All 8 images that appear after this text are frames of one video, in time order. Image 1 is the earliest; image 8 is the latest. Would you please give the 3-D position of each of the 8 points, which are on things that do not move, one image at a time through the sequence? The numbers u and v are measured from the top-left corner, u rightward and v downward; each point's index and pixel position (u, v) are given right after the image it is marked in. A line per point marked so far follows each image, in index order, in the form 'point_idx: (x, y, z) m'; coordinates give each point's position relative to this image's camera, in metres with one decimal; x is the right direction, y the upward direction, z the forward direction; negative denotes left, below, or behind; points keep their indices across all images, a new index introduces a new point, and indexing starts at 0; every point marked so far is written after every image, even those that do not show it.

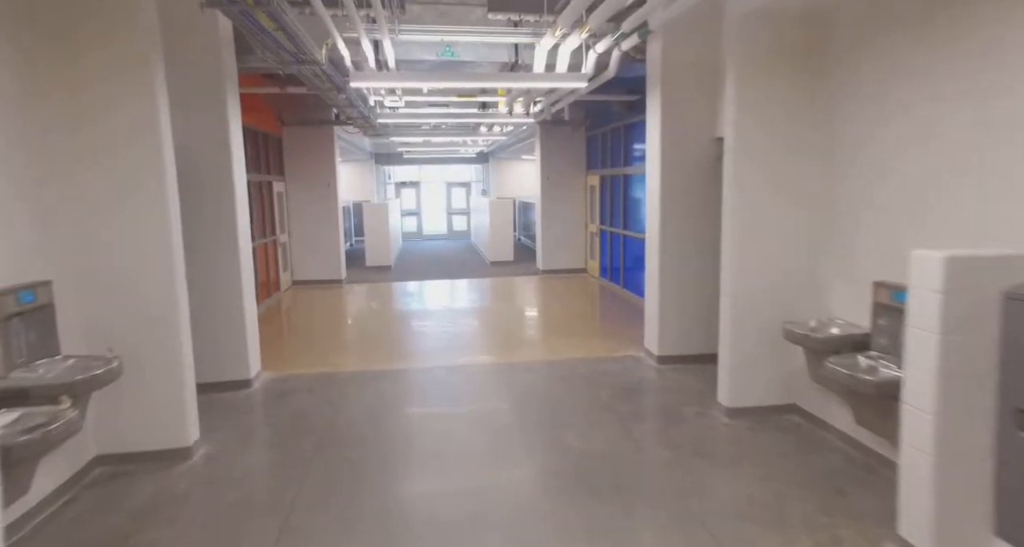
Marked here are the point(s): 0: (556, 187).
0: (+0.8, +1.5, +9.6) m
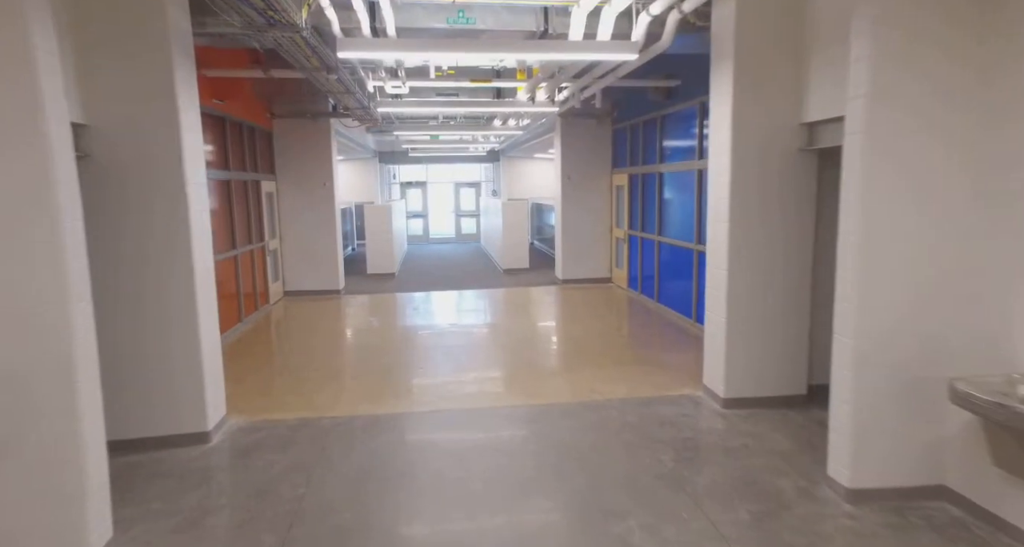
0: (+1.0, +1.3, +8.7) m
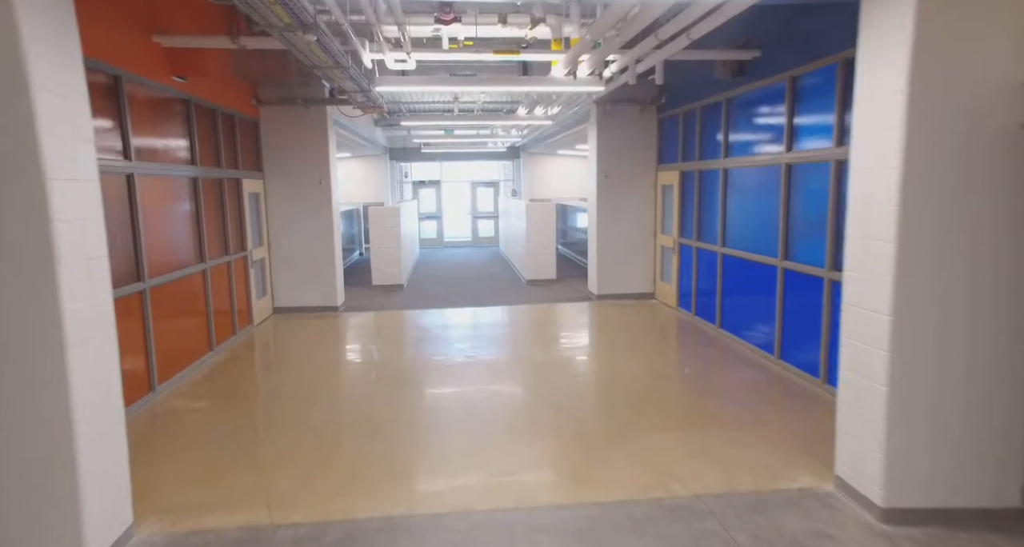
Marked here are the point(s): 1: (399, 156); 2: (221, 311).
0: (+1.4, +1.2, +7.5) m
1: (-2.9, +2.9, +14.1) m
2: (-3.0, -0.4, +5.8) m
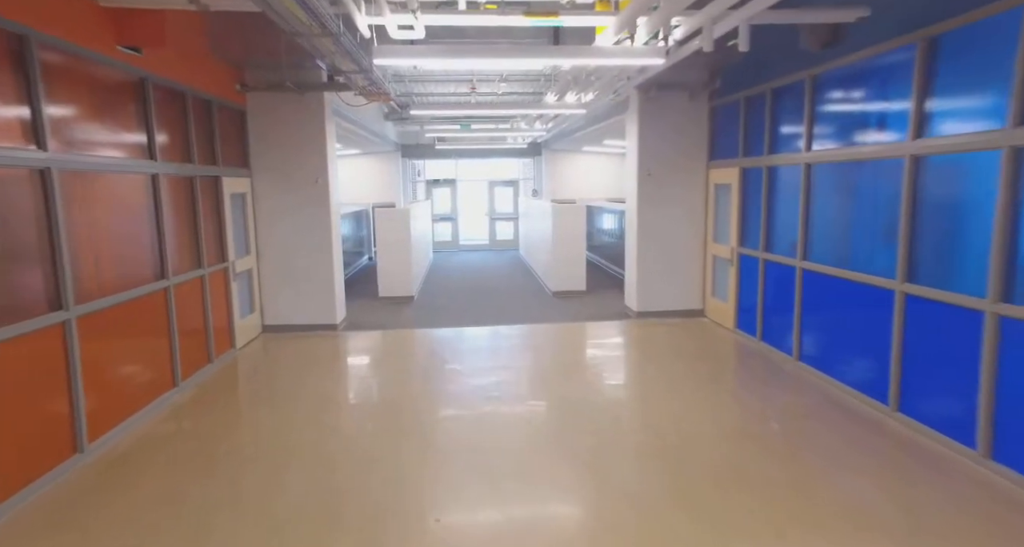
0: (+1.7, +1.0, +6.4) m
1: (-2.4, +2.8, +13.1) m
2: (-2.8, -0.5, +4.9) m
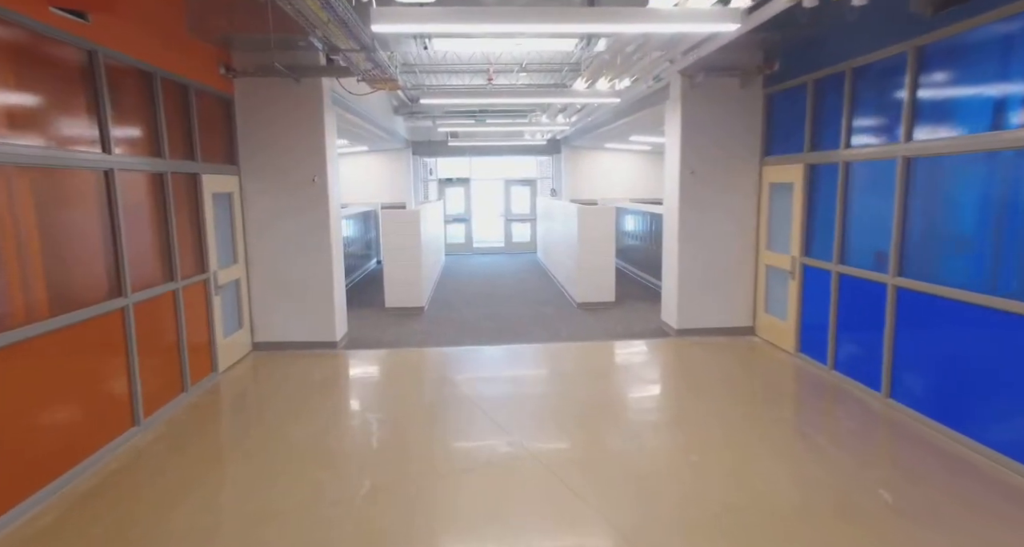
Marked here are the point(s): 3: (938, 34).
0: (+1.9, +0.9, +5.6) m
1: (-2.0, +2.7, +12.4) m
2: (-2.6, -0.6, +4.2) m
3: (+2.6, +1.5, +3.4) m
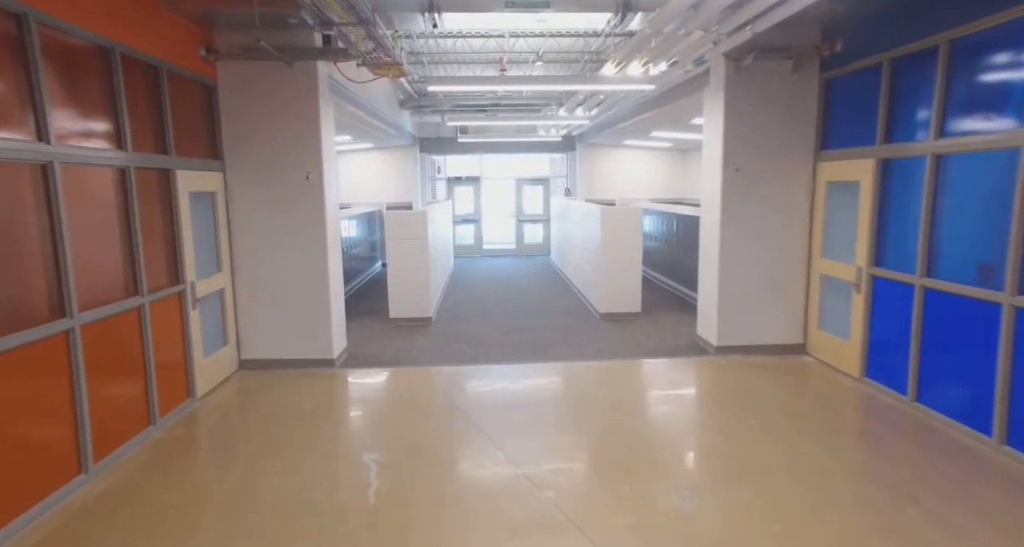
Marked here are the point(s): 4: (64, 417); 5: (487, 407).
0: (+2.1, +0.8, +4.9) m
1: (-1.7, +2.6, +11.8) m
2: (-2.4, -0.7, +3.6) m
3: (+2.7, +1.4, +2.7) m
4: (-2.4, -0.8, +2.9) m
5: (-0.2, -1.1, +4.4) m
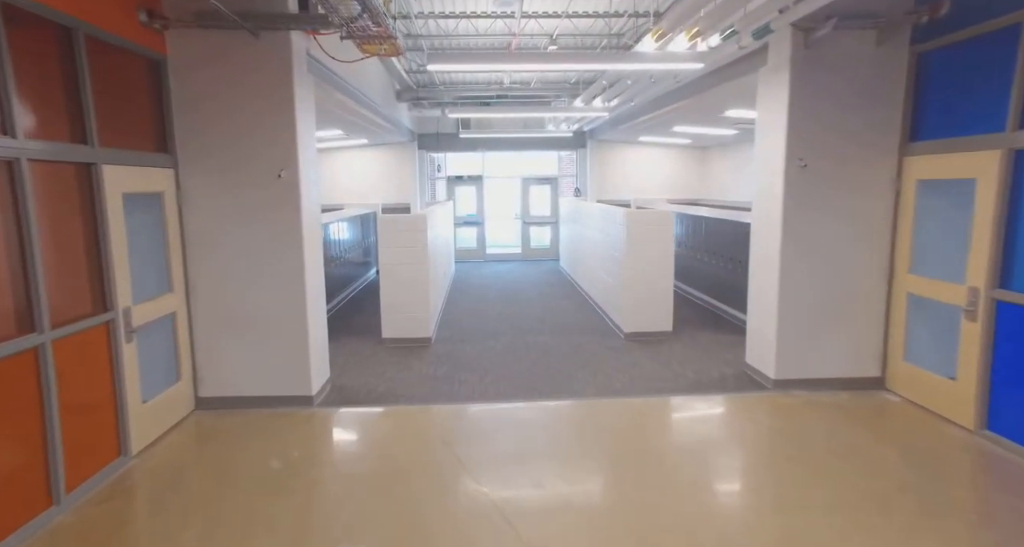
0: (+2.2, +0.7, +4.0) m
1: (-1.6, +2.5, +10.9) m
2: (-2.3, -0.8, +2.7) m
3: (+2.8, +1.2, +1.8) m
4: (-2.3, -1.0, +2.0) m
5: (-0.1, -1.2, +3.5) m
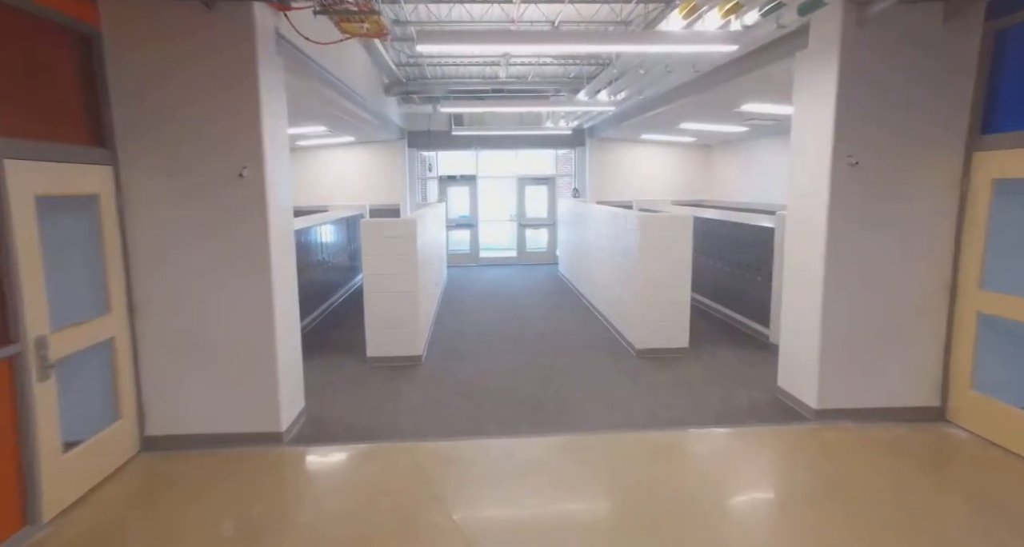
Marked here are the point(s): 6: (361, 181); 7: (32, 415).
0: (+2.2, +0.6, +3.5) m
1: (-1.7, +2.4, +10.3) m
2: (-2.3, -0.9, +2.0) m
3: (+2.9, +1.1, +1.2) m
4: (-2.2, -1.1, +1.4) m
5: (0.0, -1.3, +2.9) m
6: (-2.6, +1.7, +10.2) m
7: (-2.2, -0.7, +2.7) m
